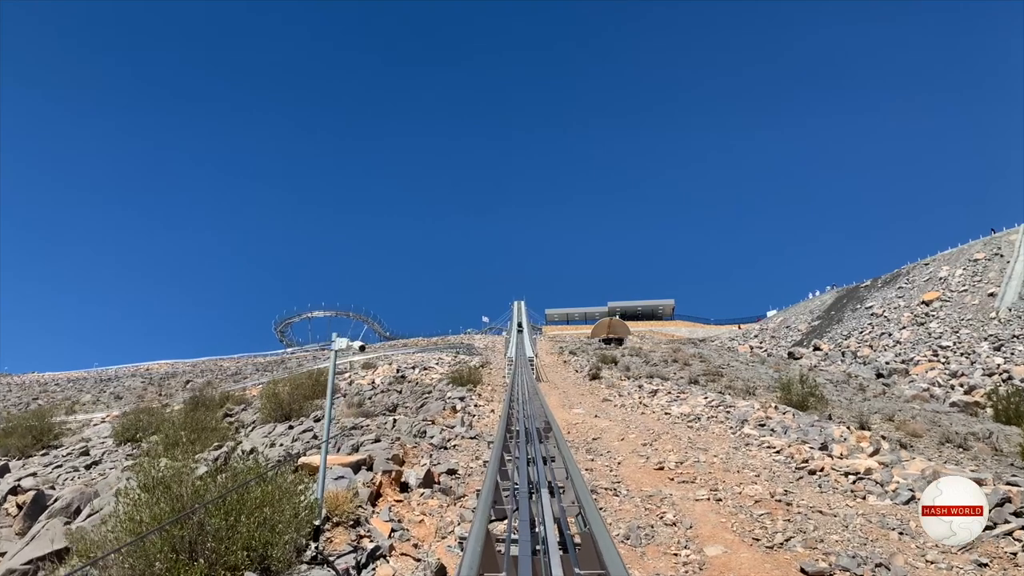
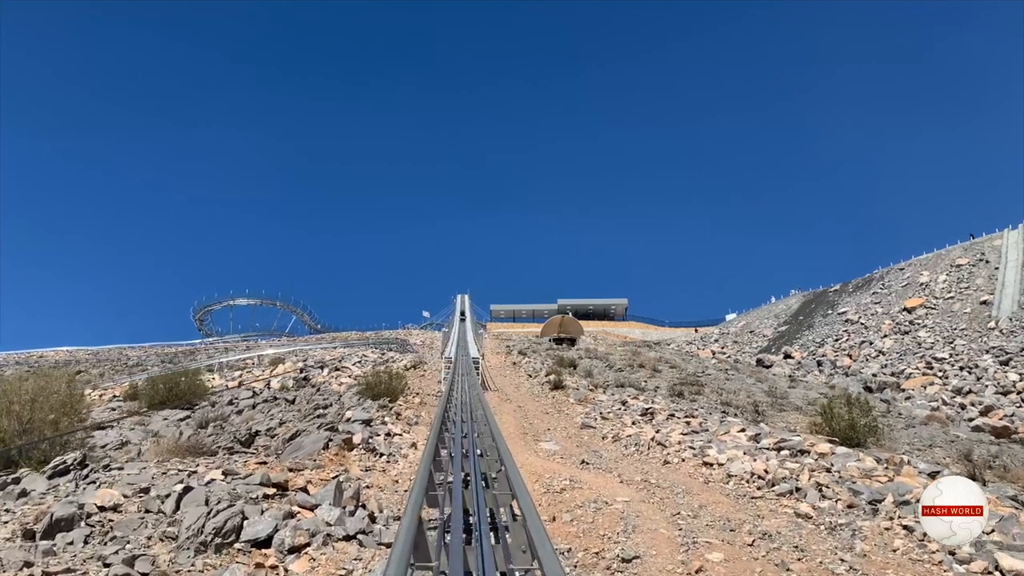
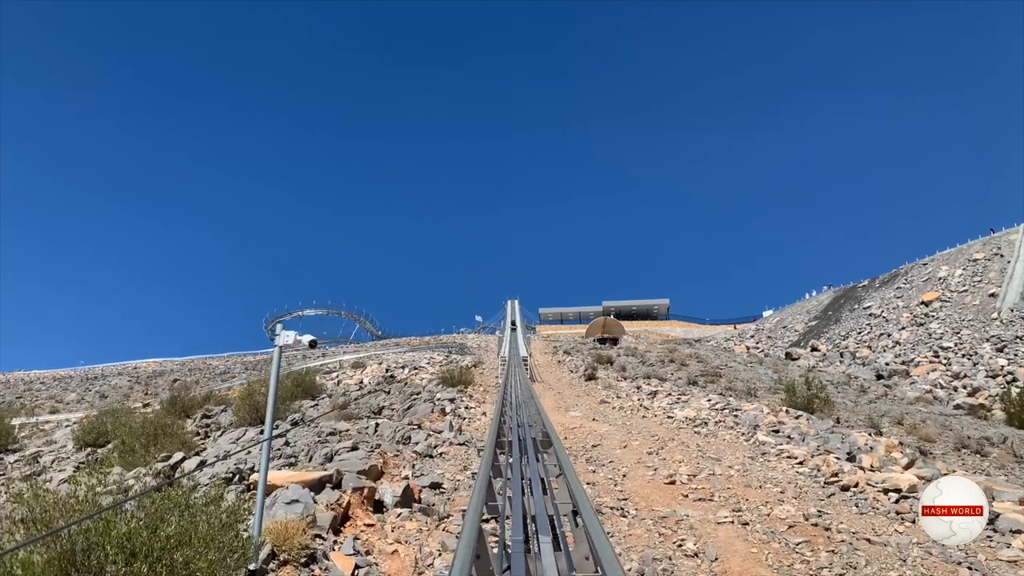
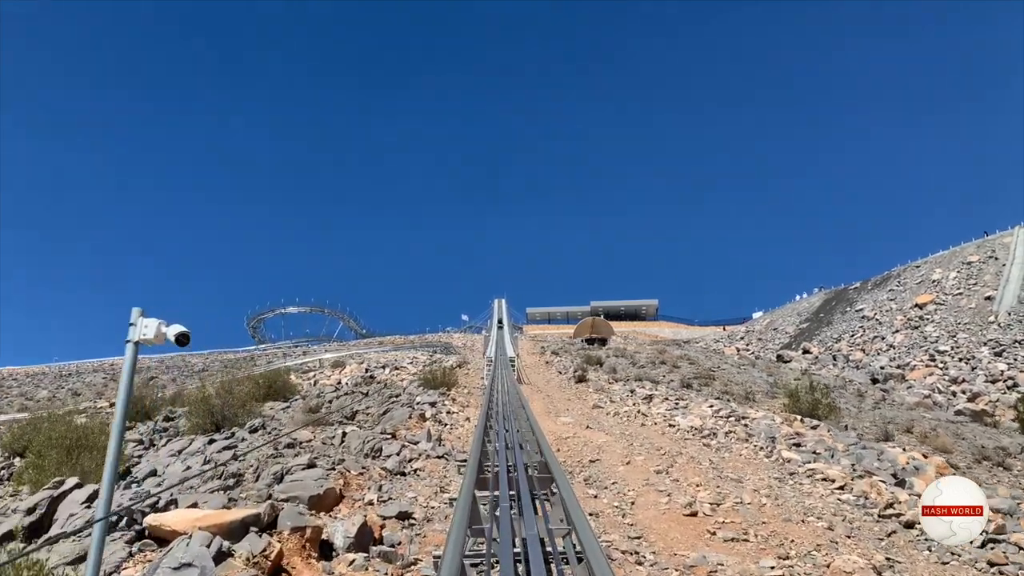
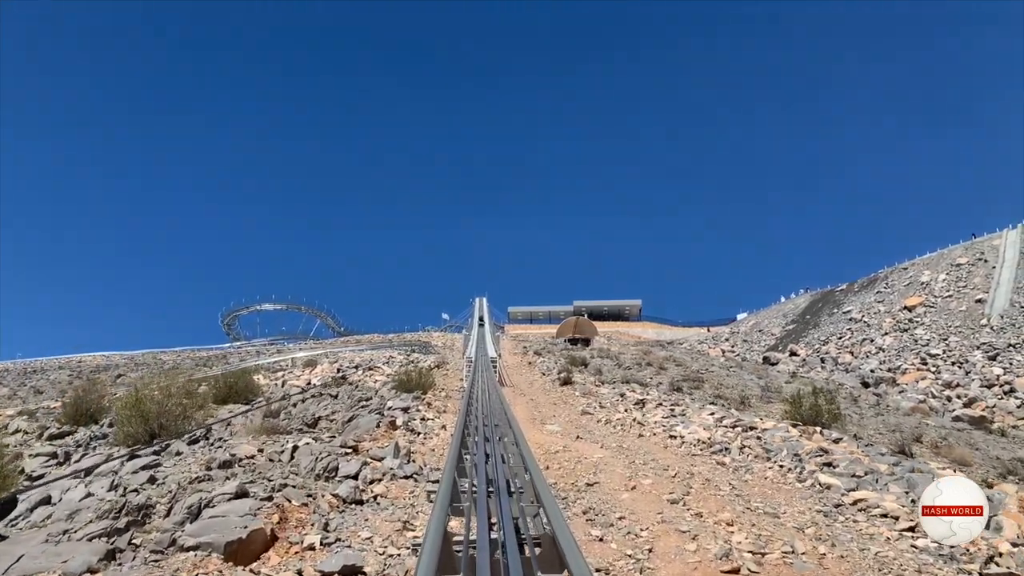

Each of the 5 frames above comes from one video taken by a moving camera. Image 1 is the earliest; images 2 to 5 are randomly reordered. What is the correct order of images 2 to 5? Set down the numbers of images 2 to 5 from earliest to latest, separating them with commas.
3, 4, 5, 2
